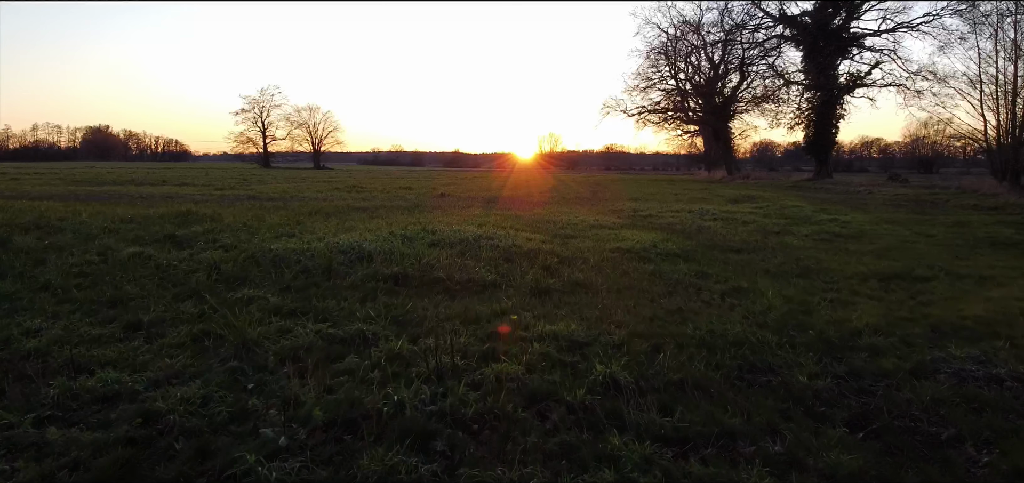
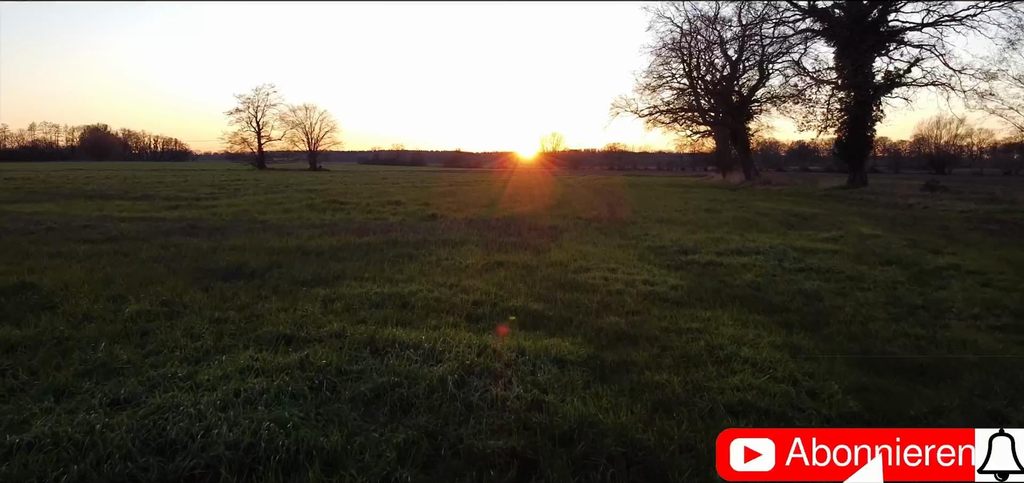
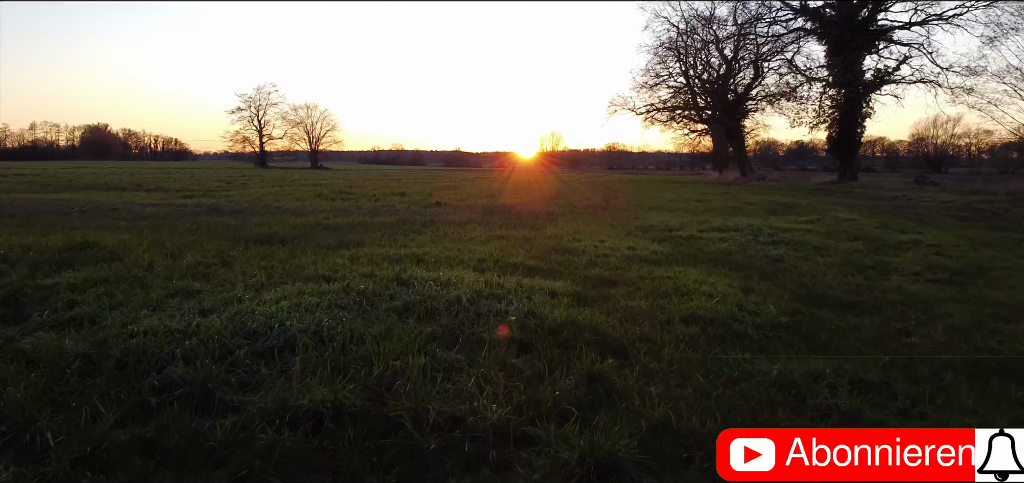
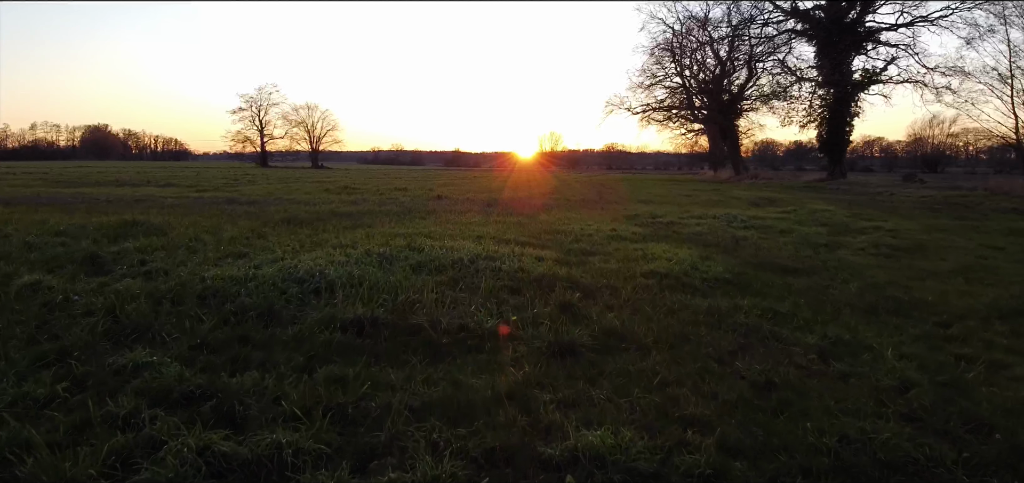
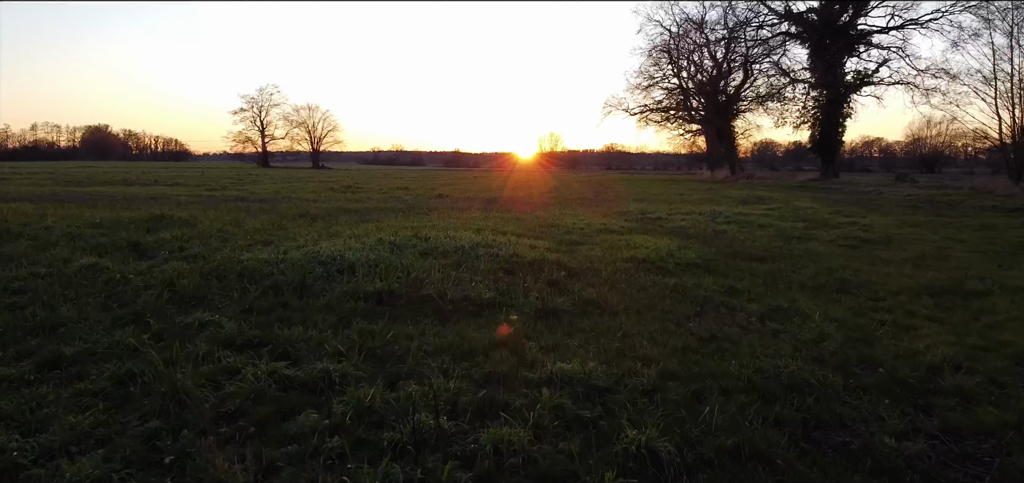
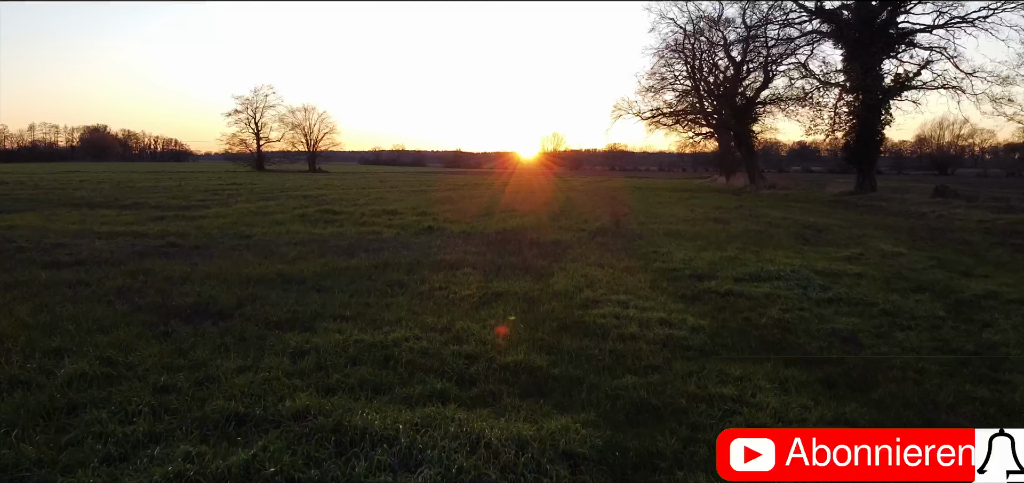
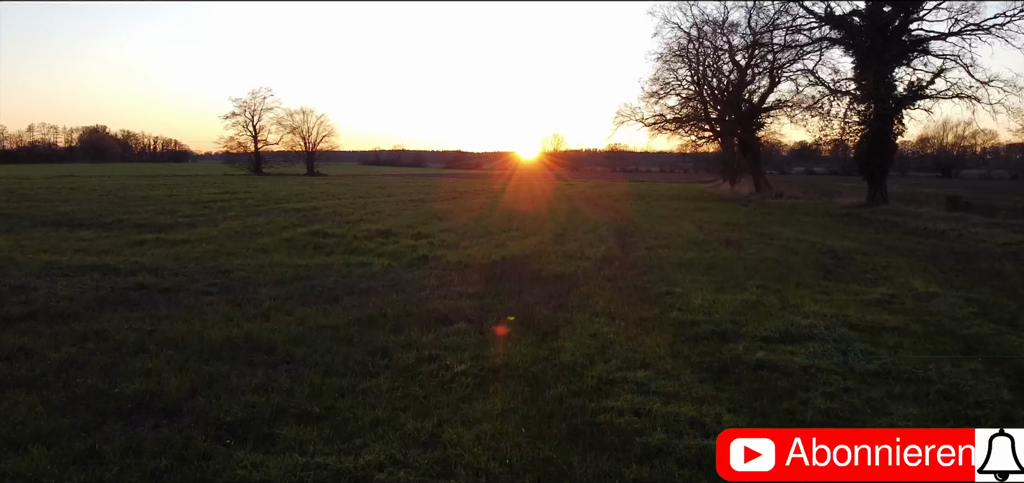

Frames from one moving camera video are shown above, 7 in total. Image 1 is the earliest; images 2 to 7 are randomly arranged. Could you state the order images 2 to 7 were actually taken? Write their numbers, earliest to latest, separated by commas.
5, 4, 3, 2, 6, 7
